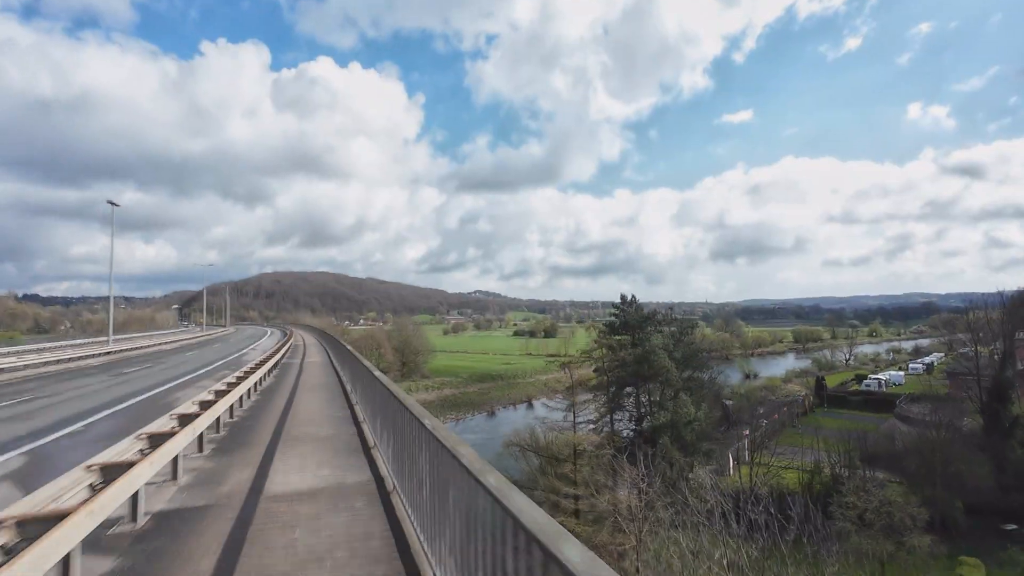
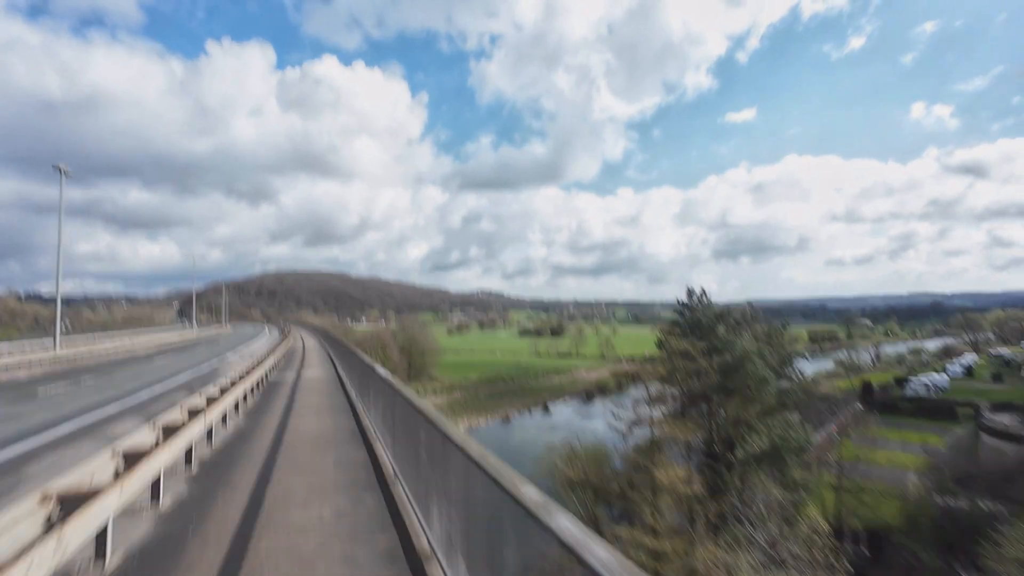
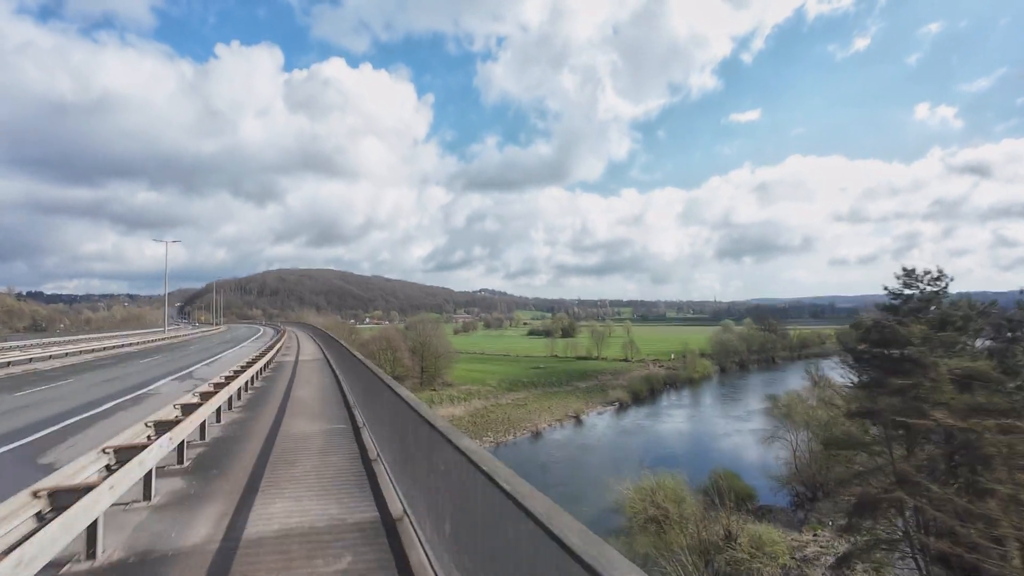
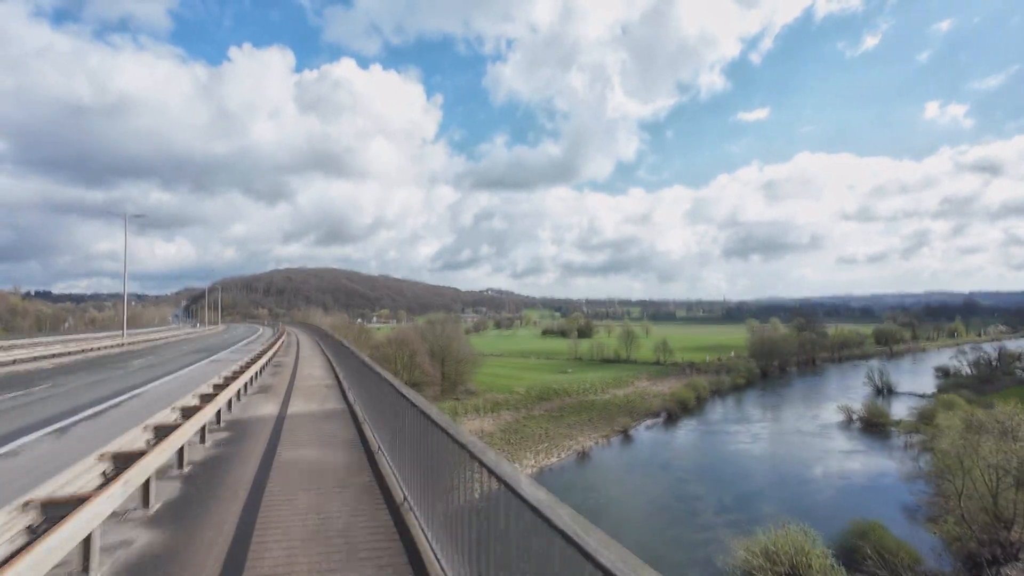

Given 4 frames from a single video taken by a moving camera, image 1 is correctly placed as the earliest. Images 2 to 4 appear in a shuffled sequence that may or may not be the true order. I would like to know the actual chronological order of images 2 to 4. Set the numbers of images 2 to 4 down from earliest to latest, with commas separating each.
2, 3, 4
